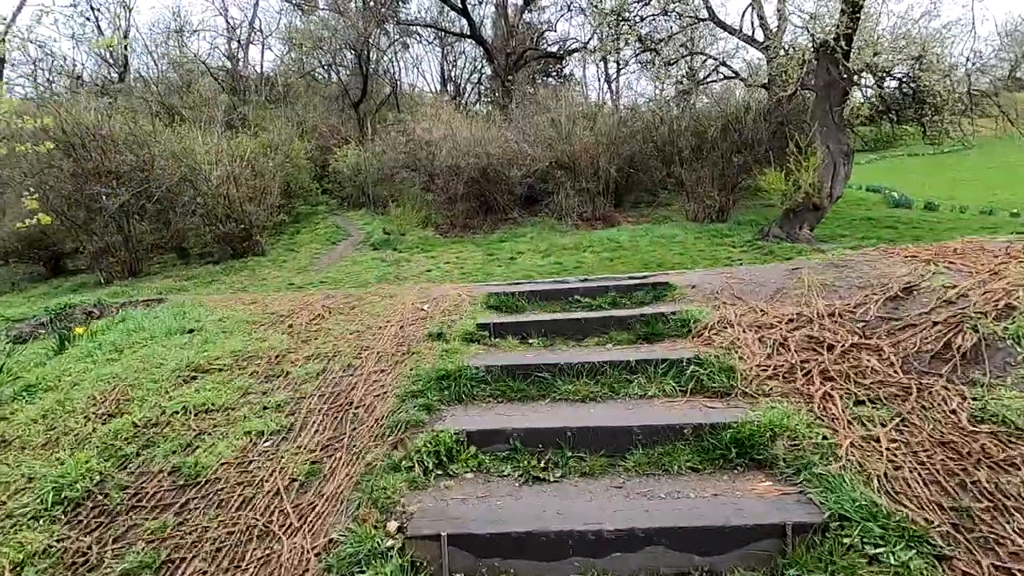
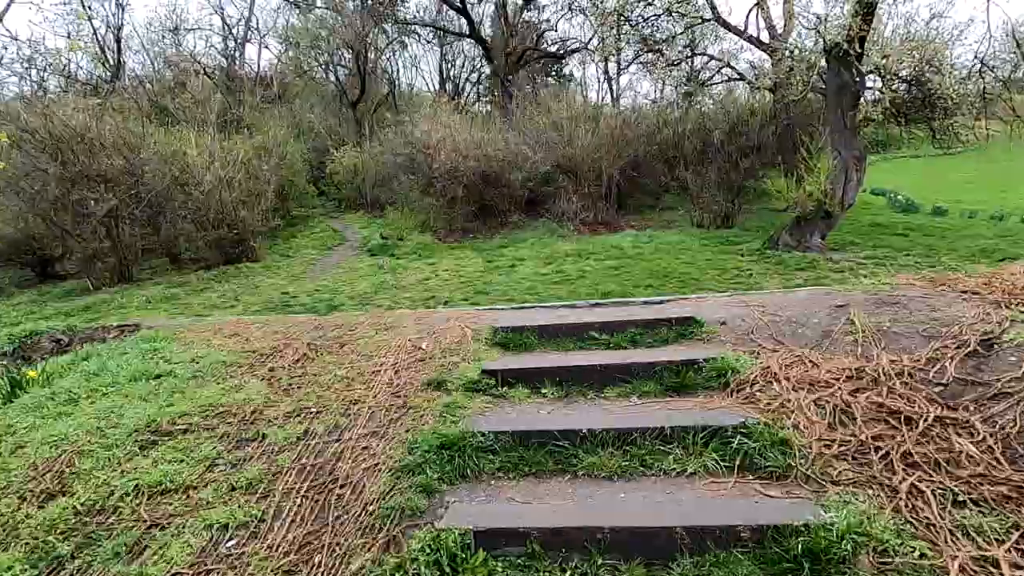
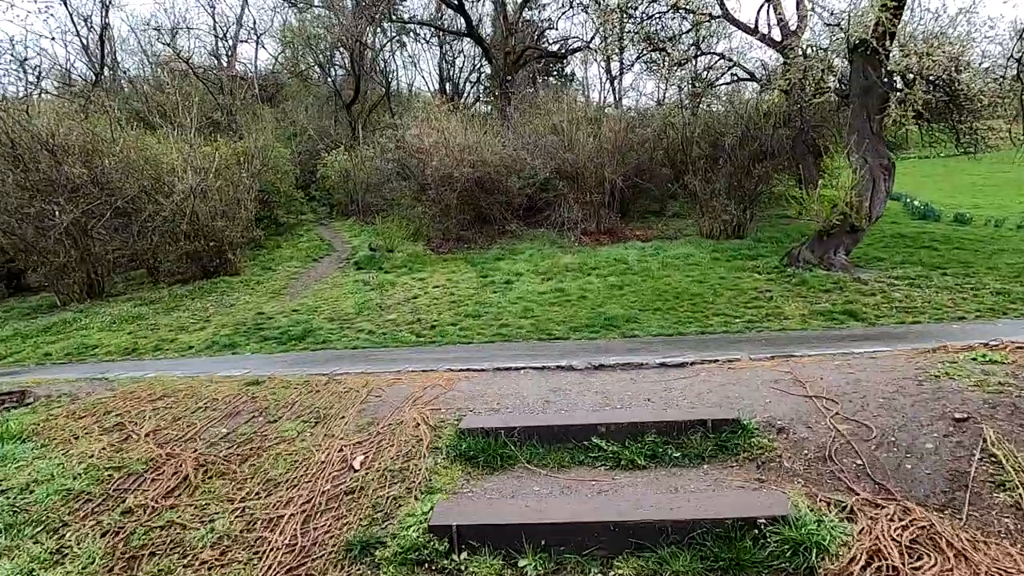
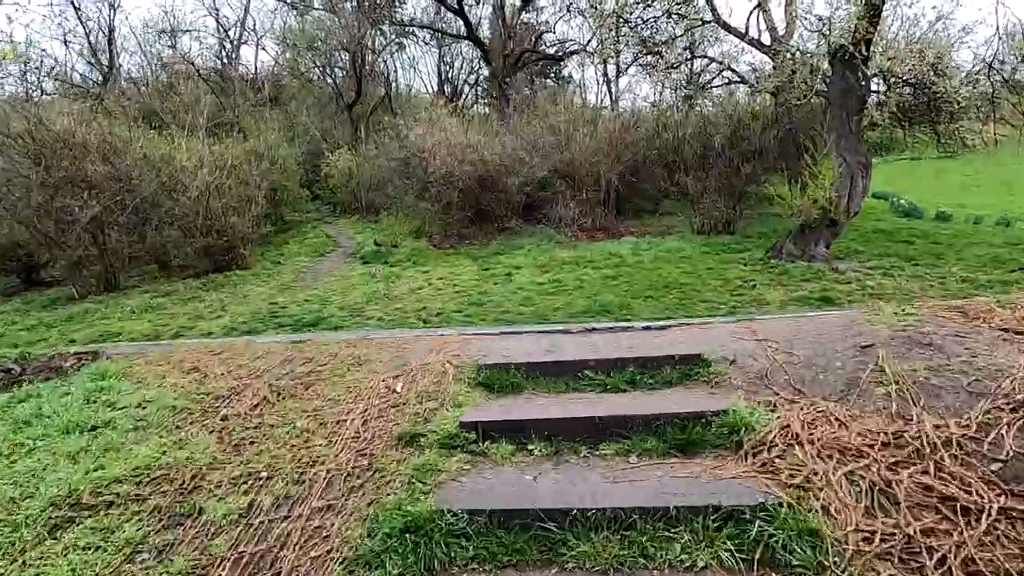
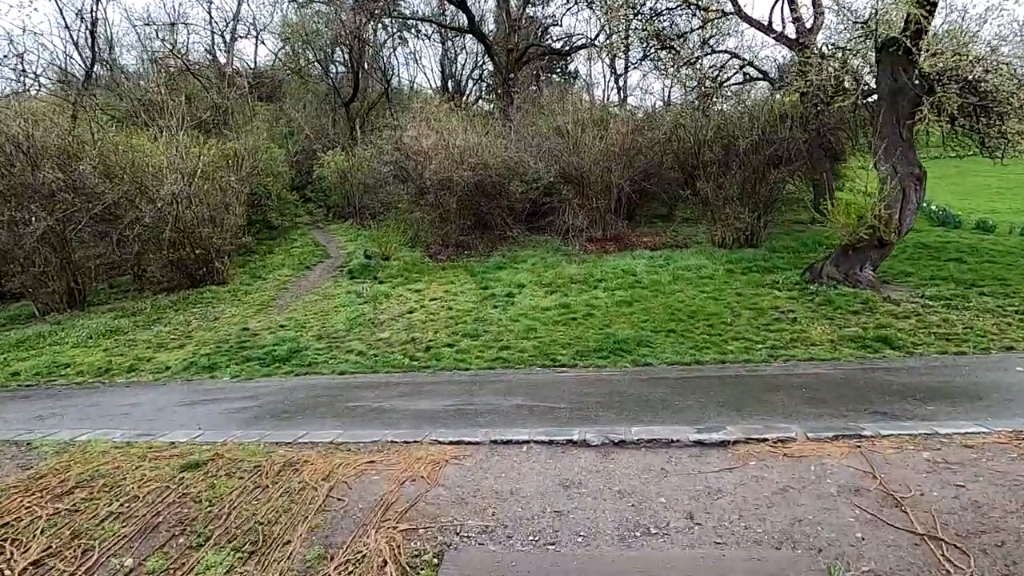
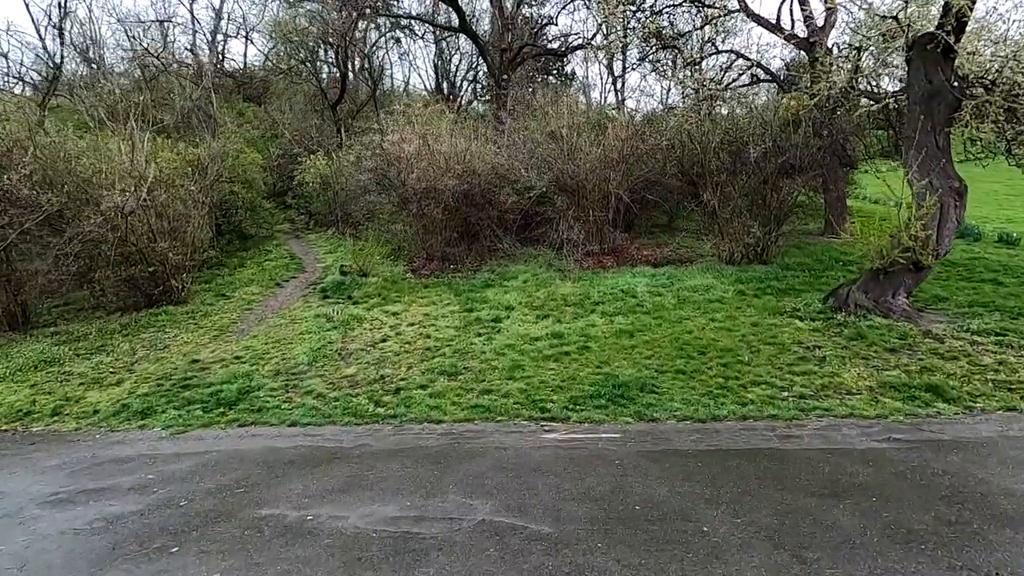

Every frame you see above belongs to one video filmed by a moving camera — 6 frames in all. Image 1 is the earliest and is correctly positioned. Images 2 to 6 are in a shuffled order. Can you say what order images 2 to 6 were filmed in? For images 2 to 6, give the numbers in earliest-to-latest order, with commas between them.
2, 4, 3, 5, 6
